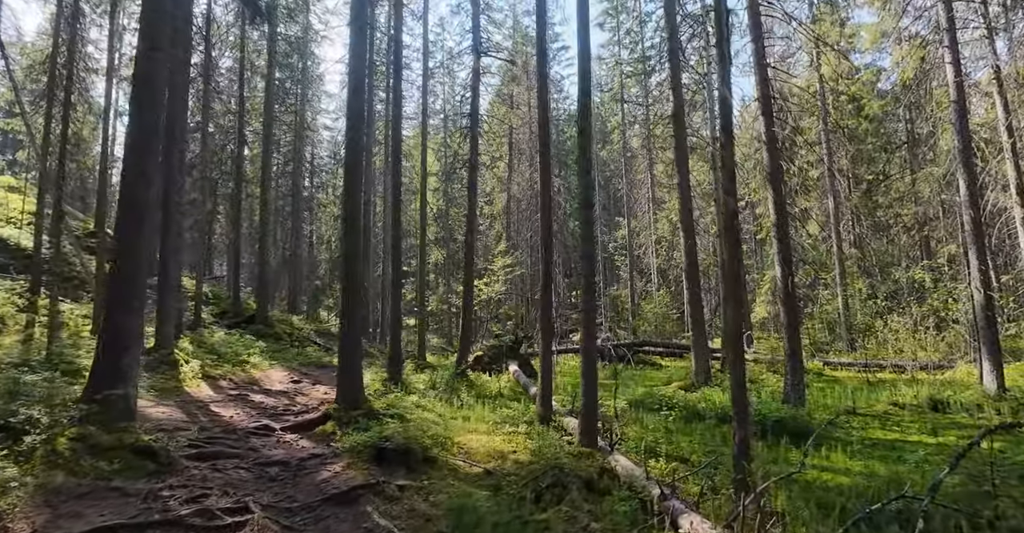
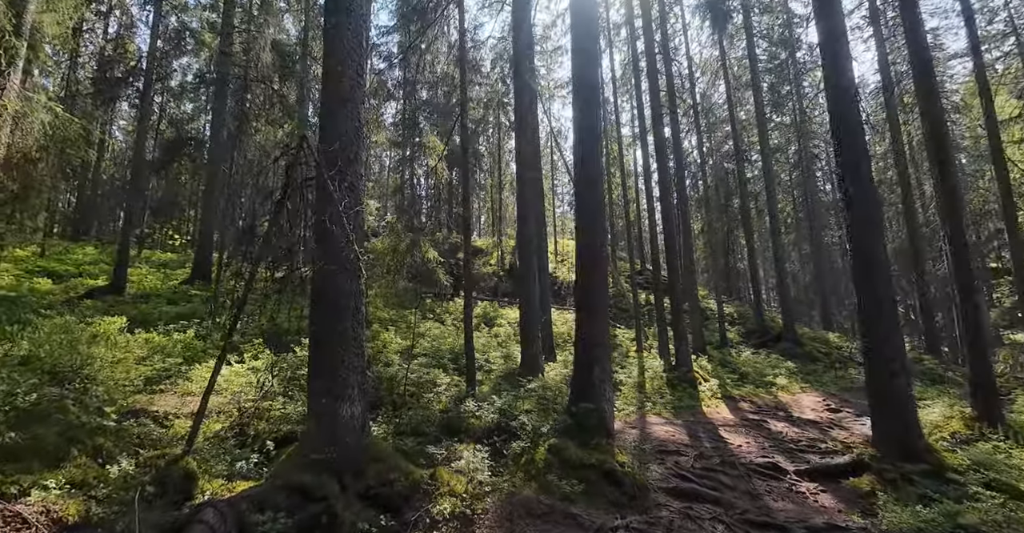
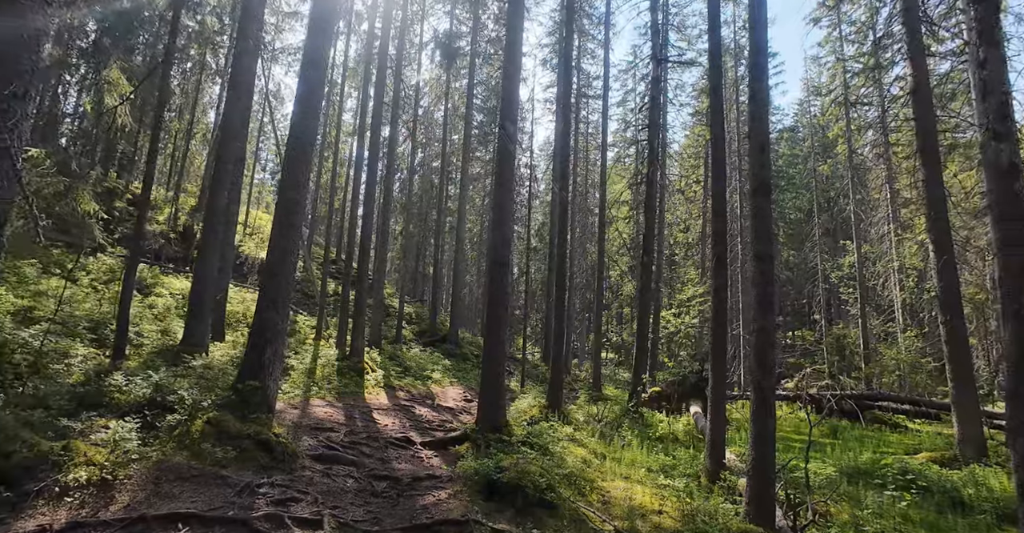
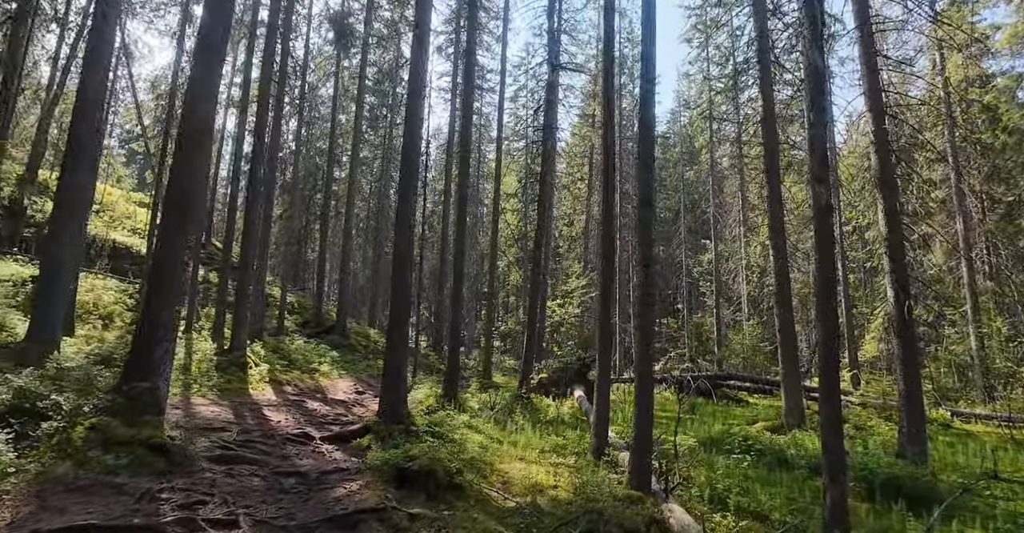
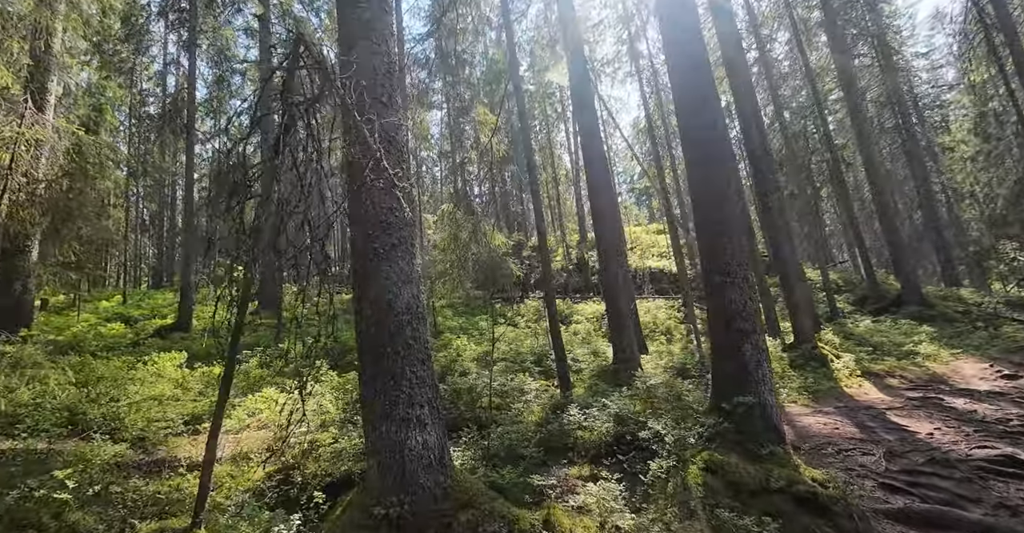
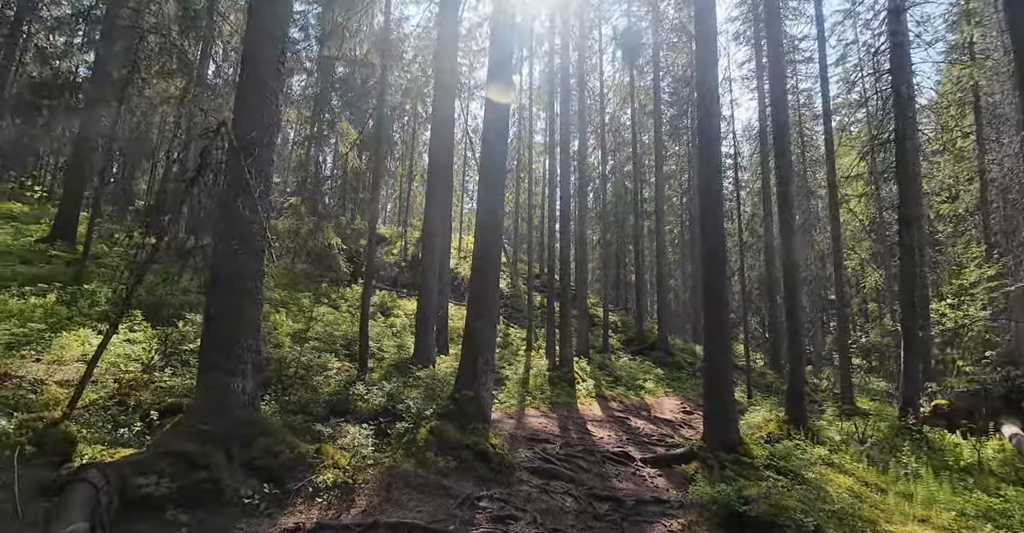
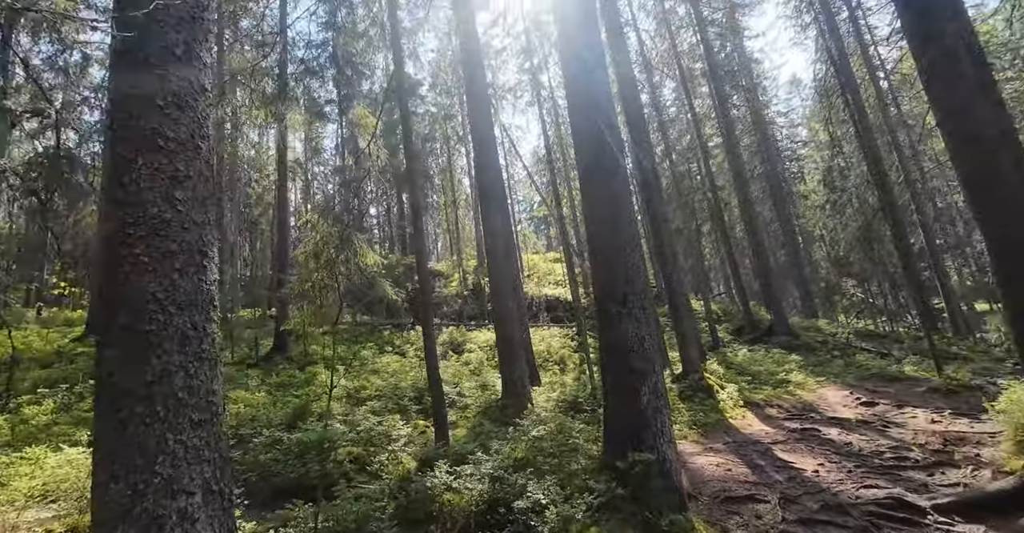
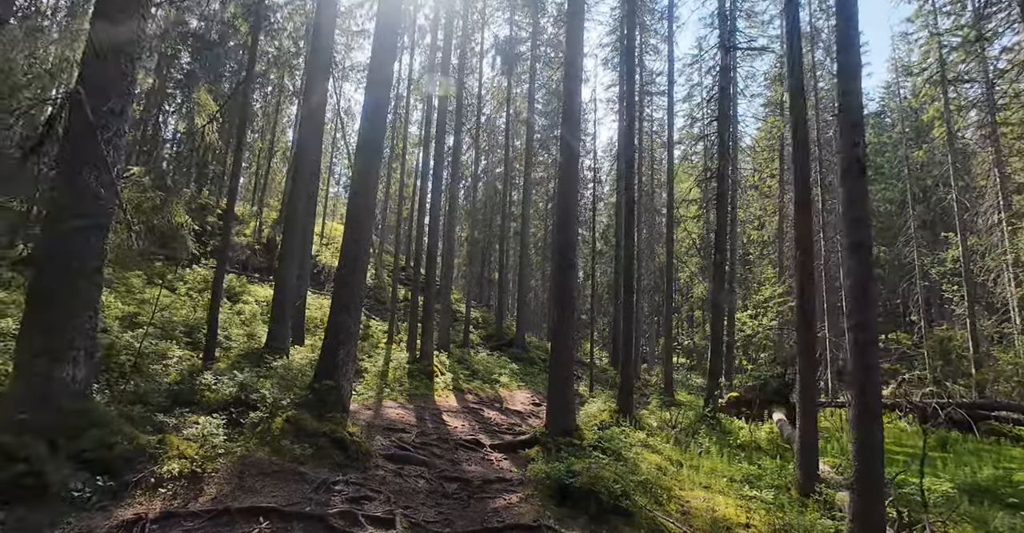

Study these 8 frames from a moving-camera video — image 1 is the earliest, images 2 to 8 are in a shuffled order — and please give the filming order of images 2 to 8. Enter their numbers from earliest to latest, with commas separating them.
4, 3, 8, 6, 2, 5, 7
